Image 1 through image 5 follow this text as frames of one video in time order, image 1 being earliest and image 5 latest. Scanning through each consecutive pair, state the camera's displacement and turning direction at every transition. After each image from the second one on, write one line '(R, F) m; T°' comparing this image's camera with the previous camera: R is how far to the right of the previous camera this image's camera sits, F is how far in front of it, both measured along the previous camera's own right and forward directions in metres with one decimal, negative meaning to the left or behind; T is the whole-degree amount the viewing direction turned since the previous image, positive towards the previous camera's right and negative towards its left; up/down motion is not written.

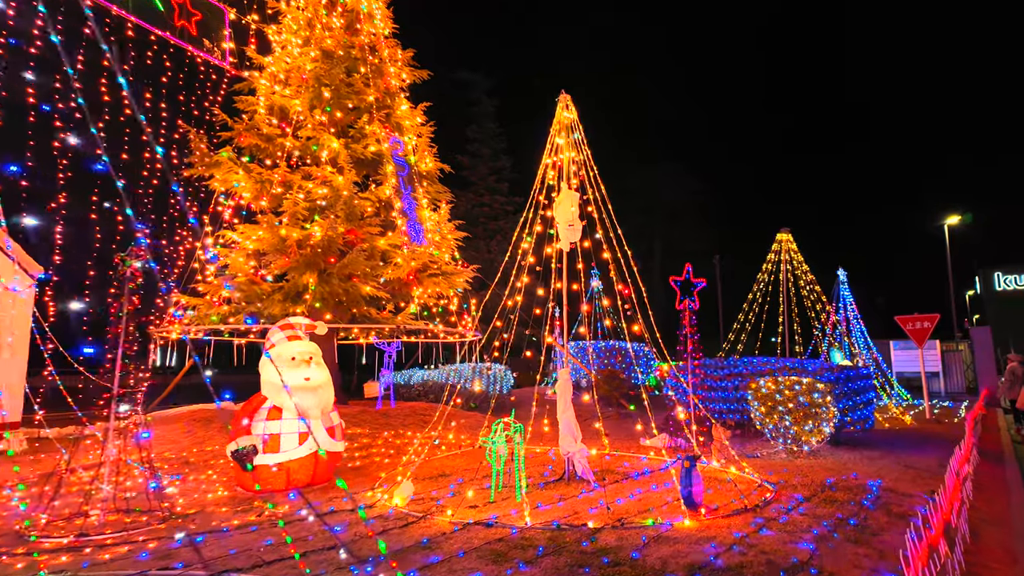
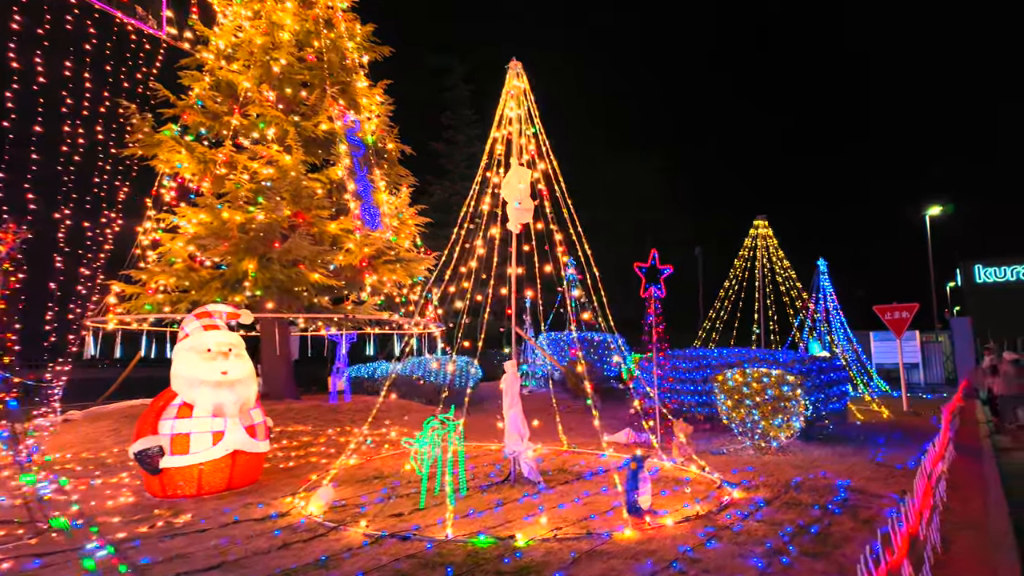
(+0.5, +0.6) m; +1°
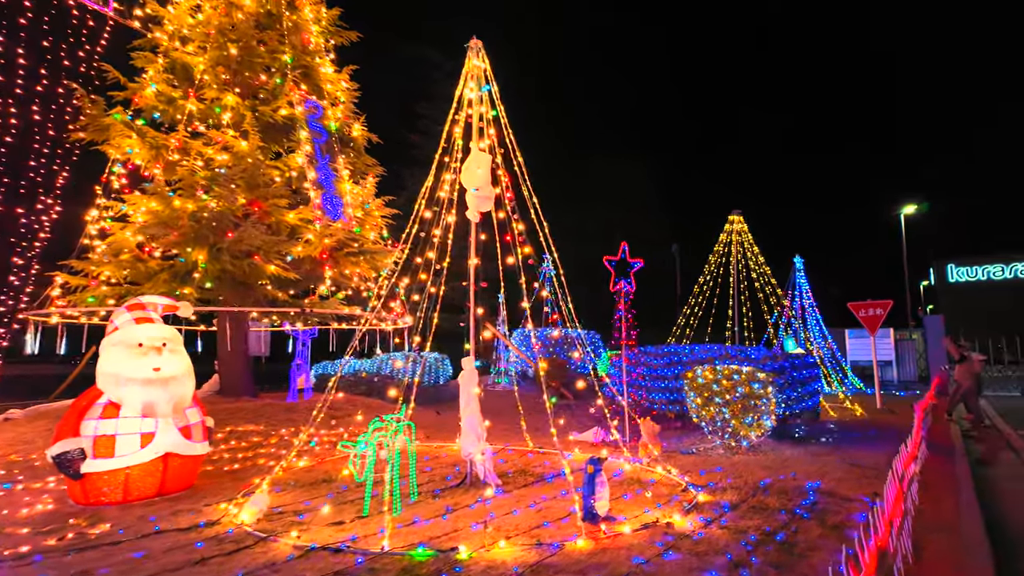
(+0.3, +0.4) m; +2°
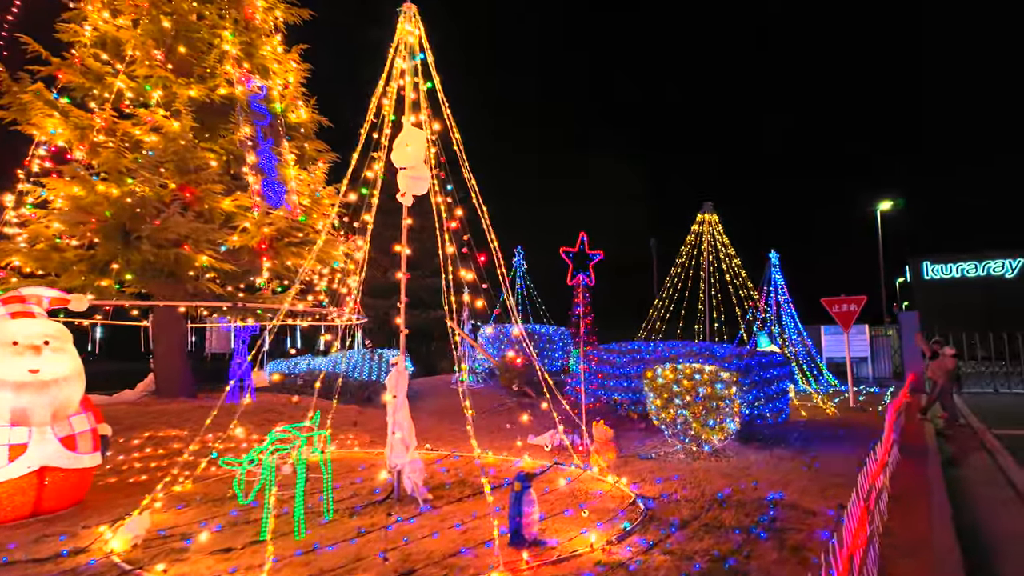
(+0.5, +0.6) m; +2°
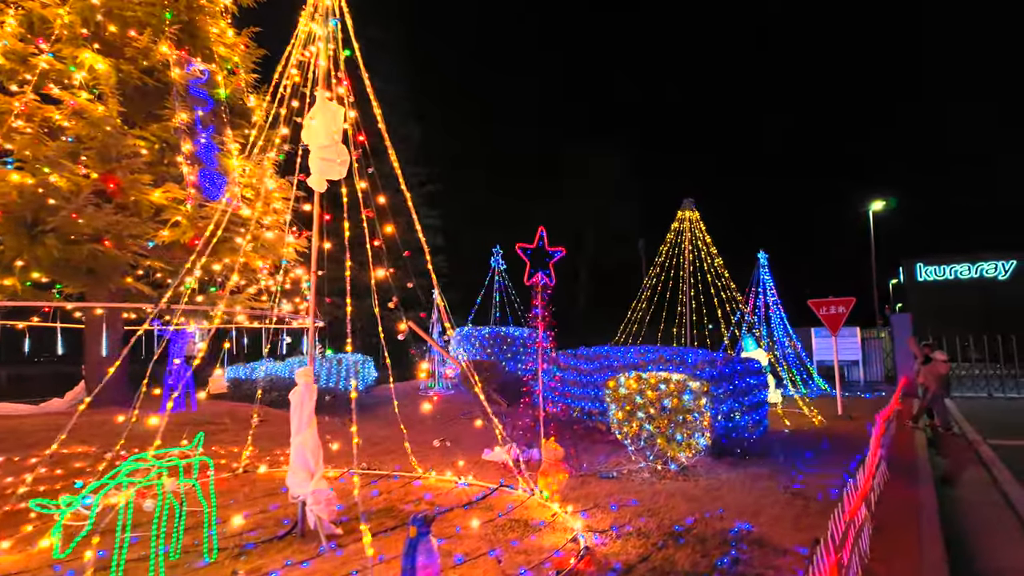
(+0.6, +0.8) m; 0°
